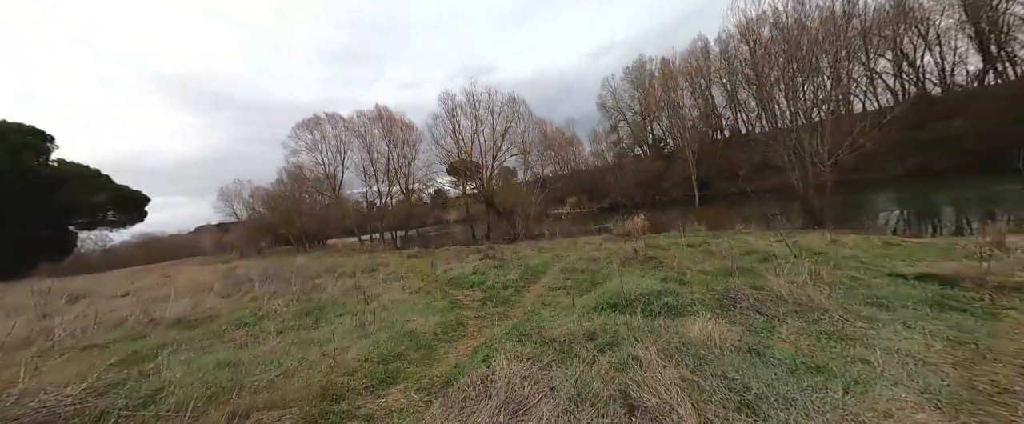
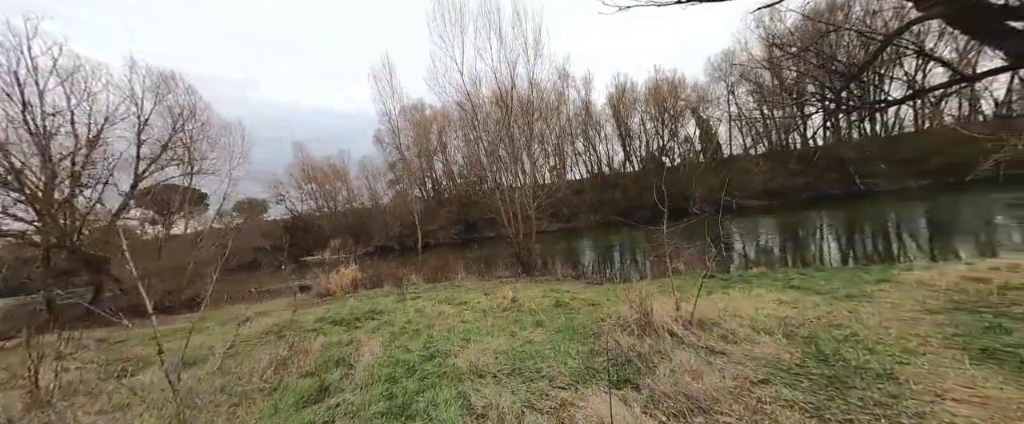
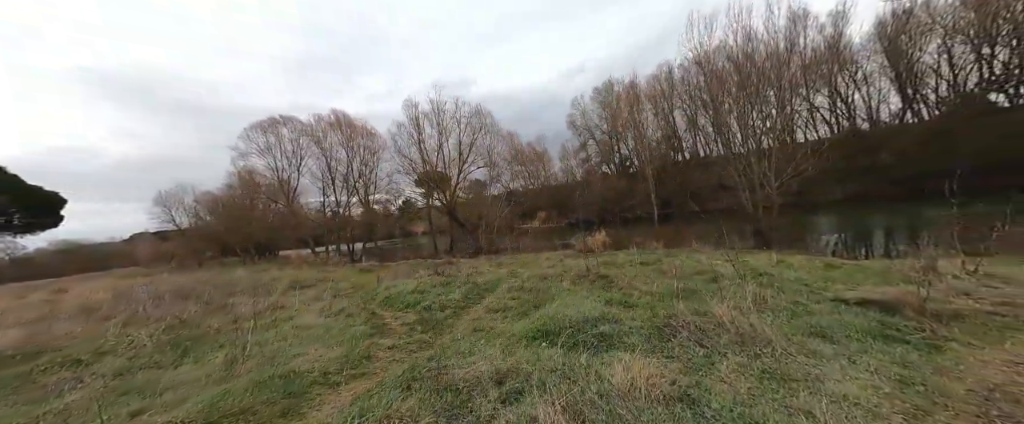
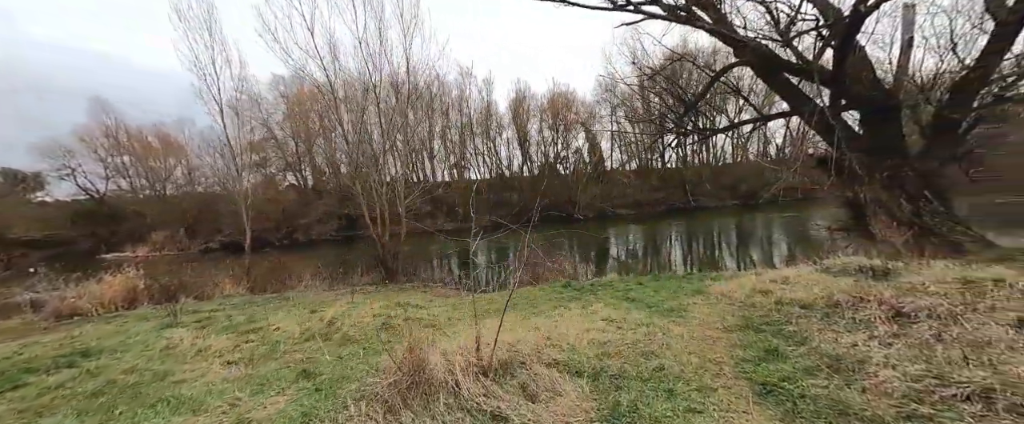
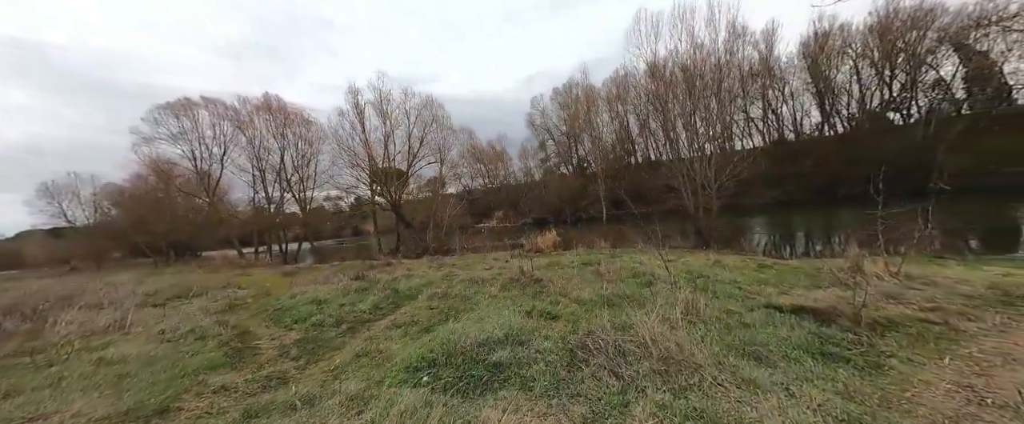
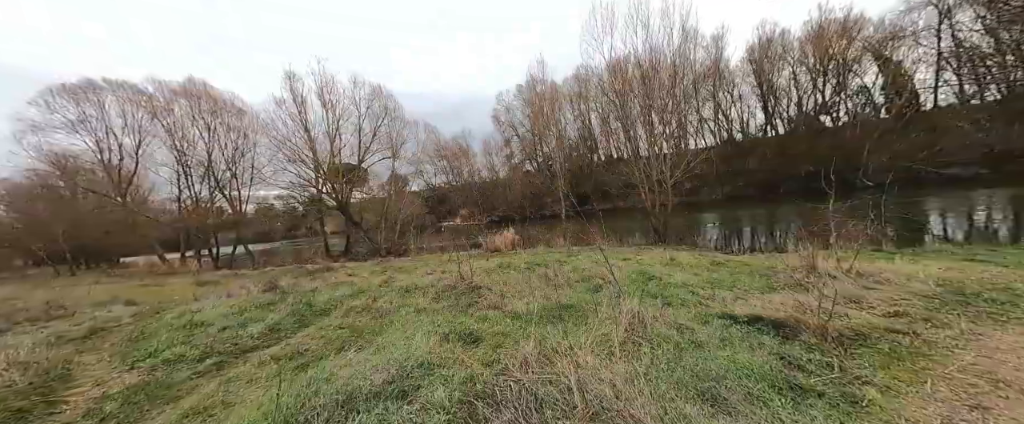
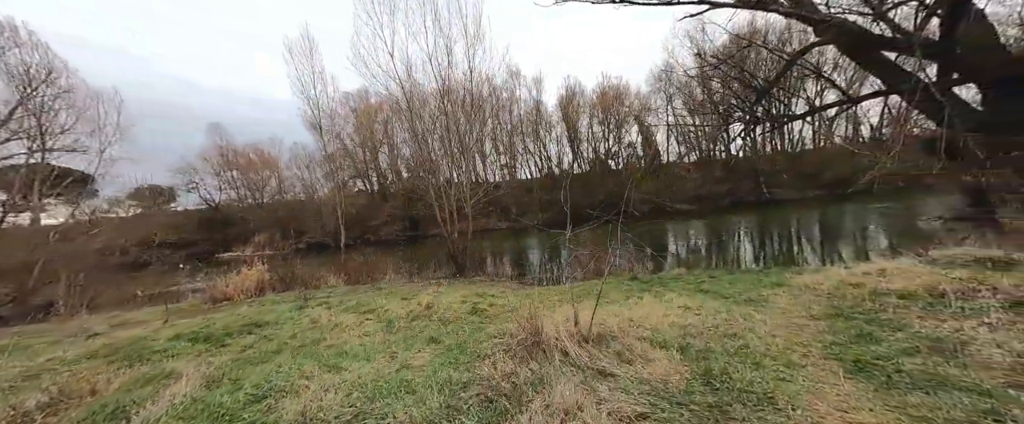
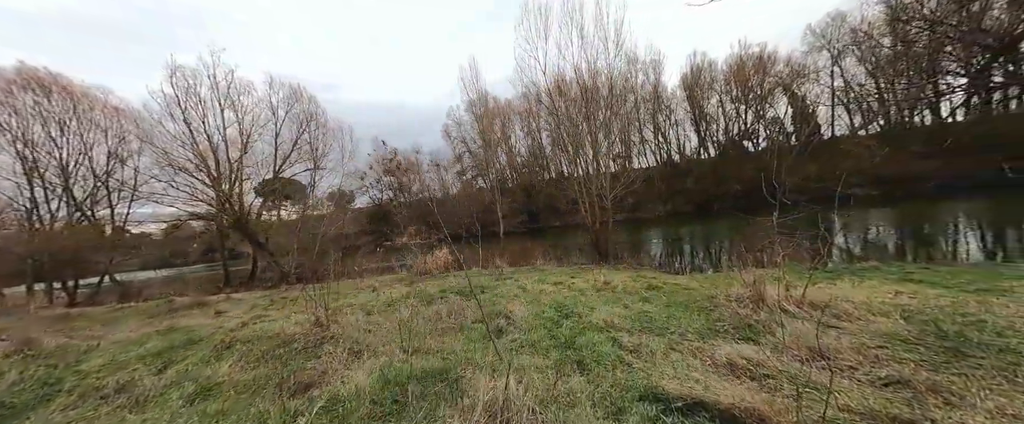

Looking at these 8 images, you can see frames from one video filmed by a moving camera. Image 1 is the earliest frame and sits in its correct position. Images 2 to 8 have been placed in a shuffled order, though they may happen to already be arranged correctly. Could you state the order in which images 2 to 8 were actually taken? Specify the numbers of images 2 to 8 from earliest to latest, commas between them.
3, 5, 6, 8, 2, 7, 4
